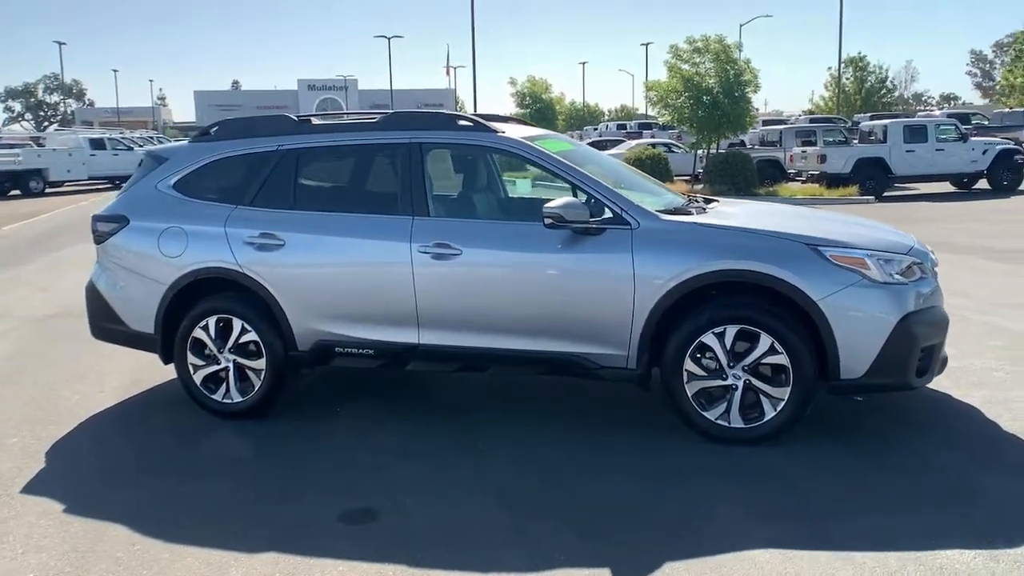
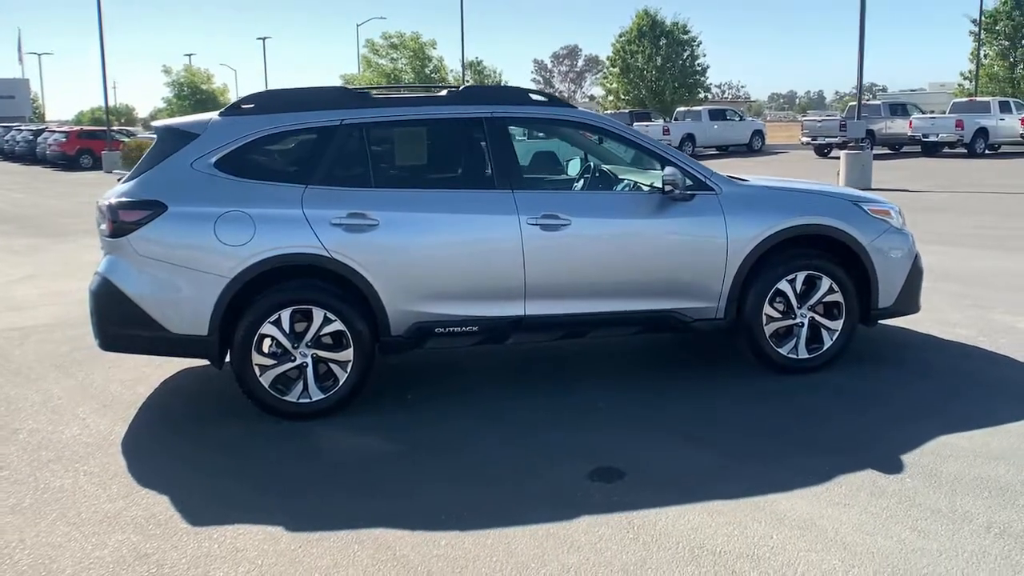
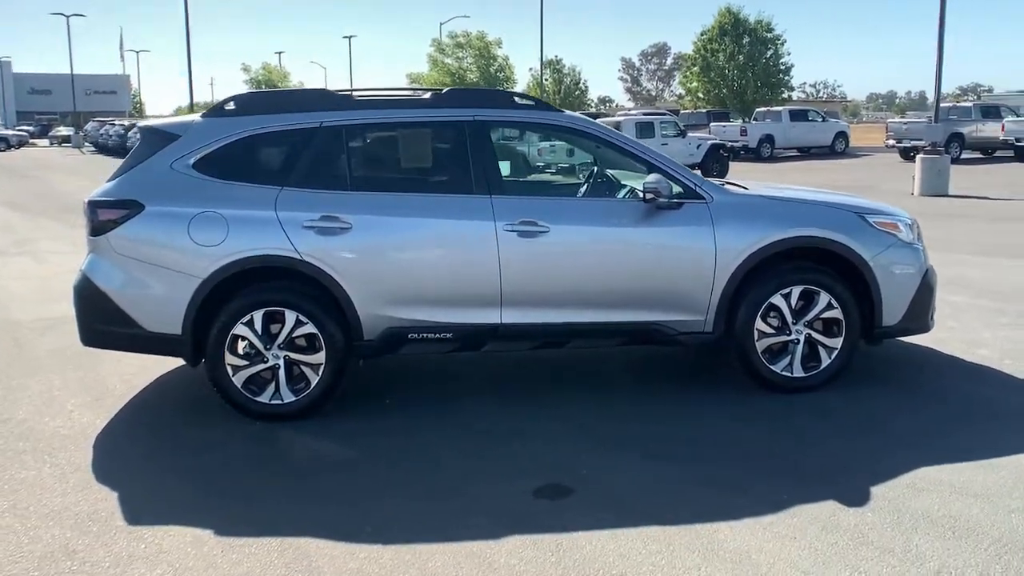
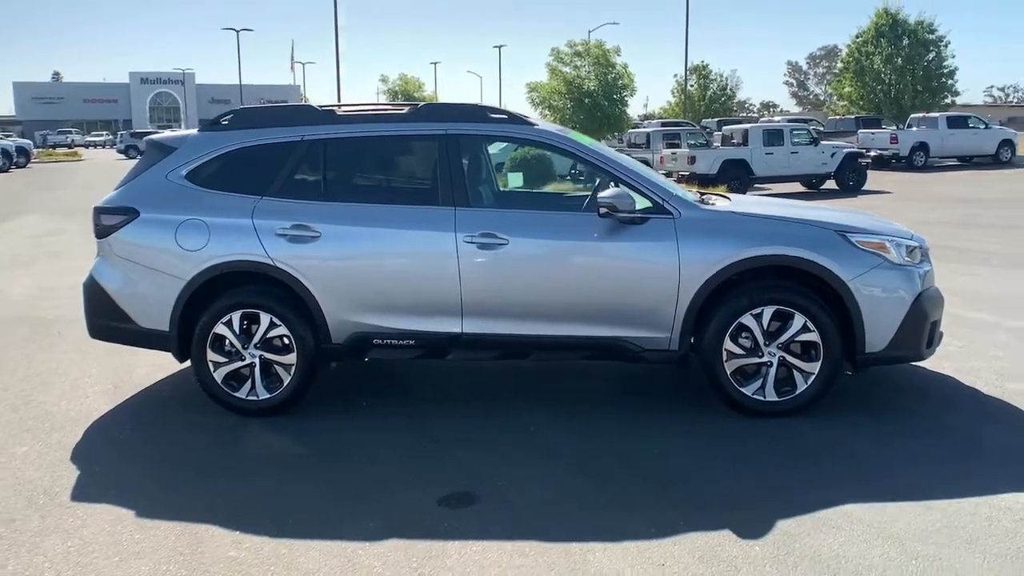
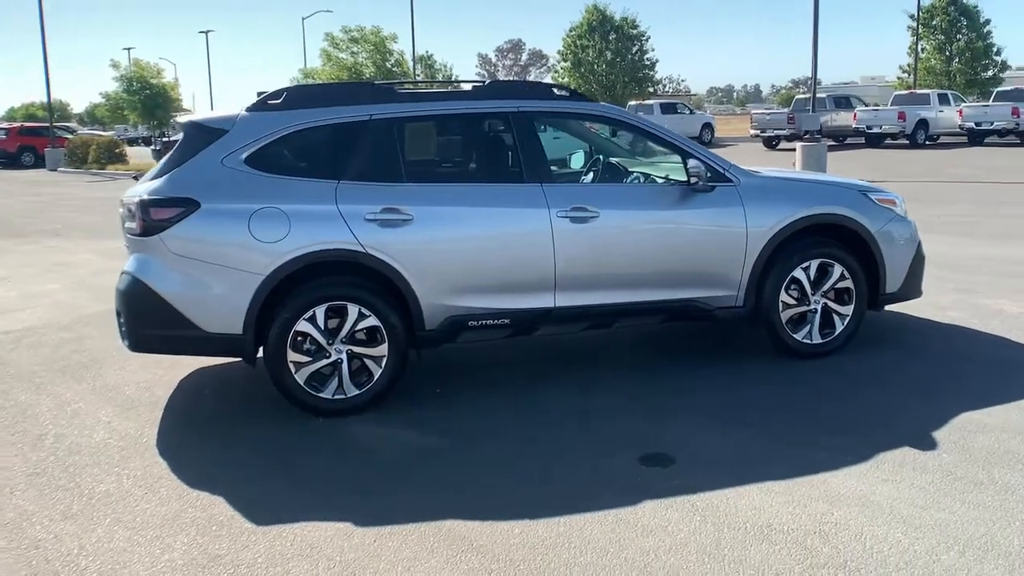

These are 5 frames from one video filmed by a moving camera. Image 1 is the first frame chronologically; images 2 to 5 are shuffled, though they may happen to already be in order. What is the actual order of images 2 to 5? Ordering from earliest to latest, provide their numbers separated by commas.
4, 3, 2, 5
